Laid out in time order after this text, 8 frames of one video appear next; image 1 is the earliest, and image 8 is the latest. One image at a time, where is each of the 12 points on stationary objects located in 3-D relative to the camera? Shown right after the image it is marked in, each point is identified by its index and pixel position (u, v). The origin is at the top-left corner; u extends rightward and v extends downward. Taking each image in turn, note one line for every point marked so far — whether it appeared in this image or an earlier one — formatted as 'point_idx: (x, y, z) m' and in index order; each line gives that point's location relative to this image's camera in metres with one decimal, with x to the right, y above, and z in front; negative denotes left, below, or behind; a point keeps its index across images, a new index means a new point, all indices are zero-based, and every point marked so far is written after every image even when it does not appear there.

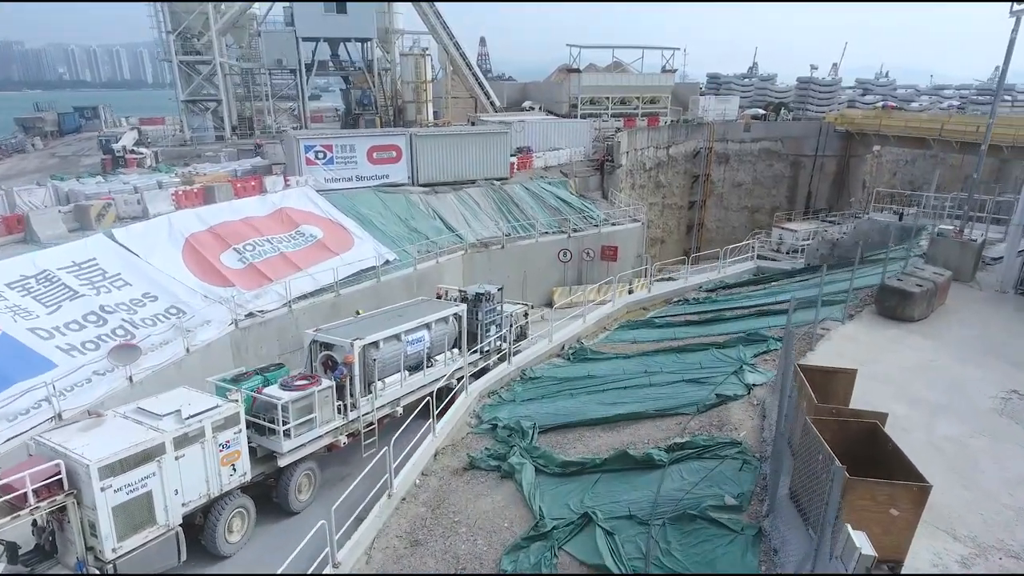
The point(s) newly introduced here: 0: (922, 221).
0: (+10.1, +1.5, +15.5) m
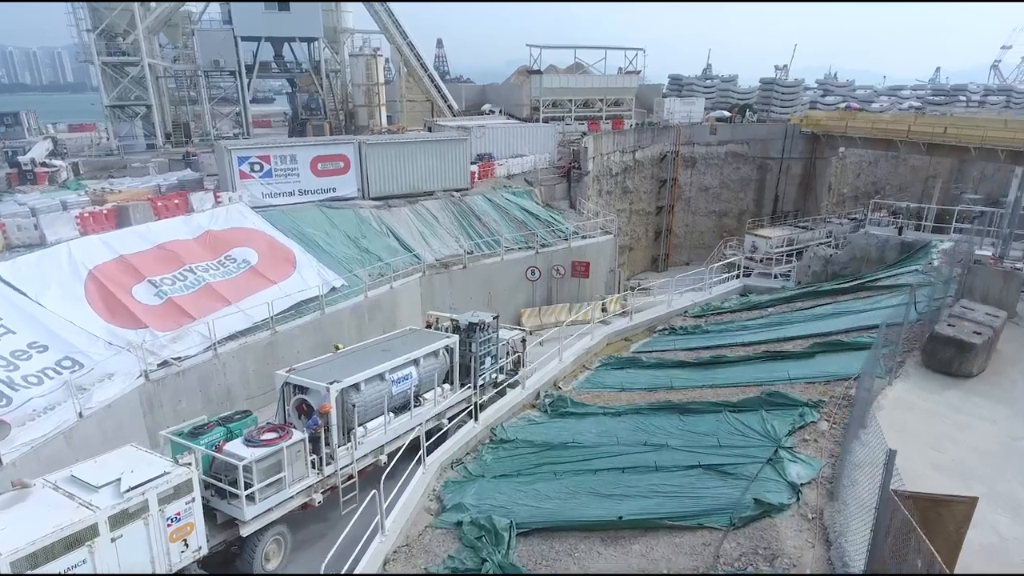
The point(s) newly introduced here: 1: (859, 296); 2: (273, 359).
0: (+9.3, +1.1, +14.2) m
1: (+6.3, -0.1, +11.6) m
2: (-5.1, -1.5, +13.6) m
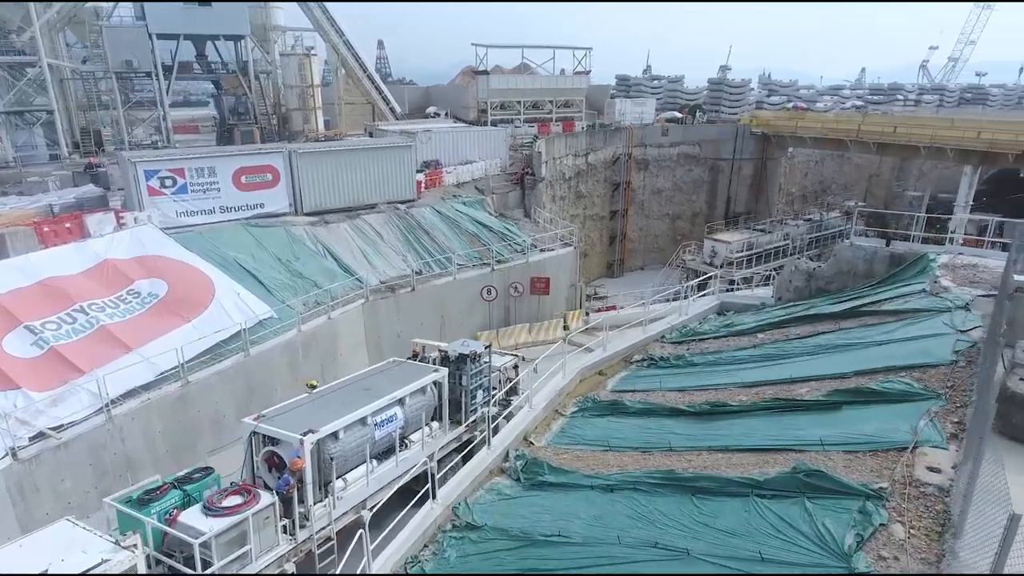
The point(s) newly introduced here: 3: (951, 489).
0: (+8.4, +0.8, +13.1) m
1: (+5.7, -0.5, +10.3) m
2: (-5.9, -2.3, +11.4) m
3: (+4.0, -1.8, +5.7) m
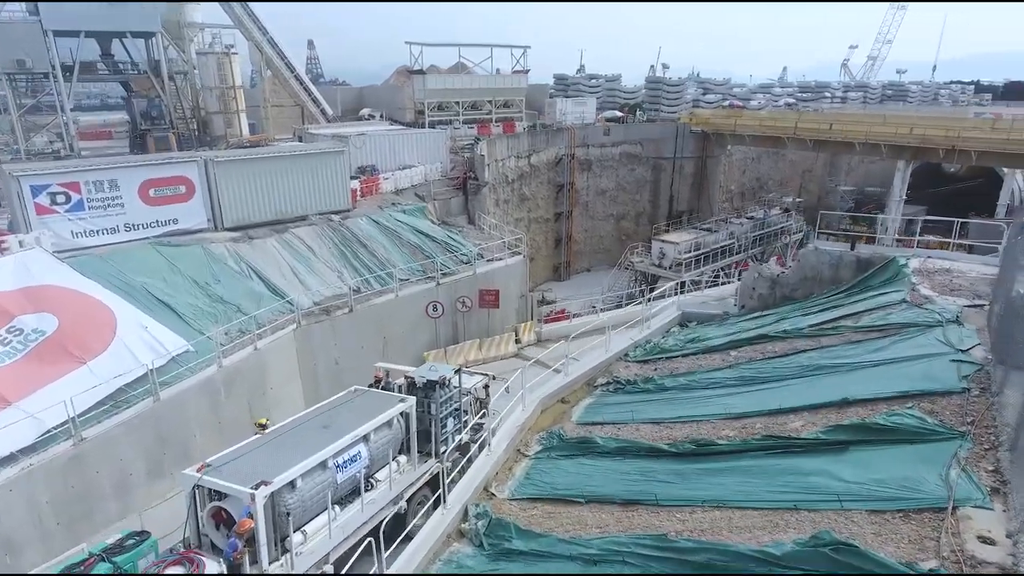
0: (+7.4, +0.7, +12.6) m
1: (+5.0, -0.7, +9.6) m
2: (-6.5, -2.9, +9.6) m
3: (+3.7, -2.1, +4.8) m
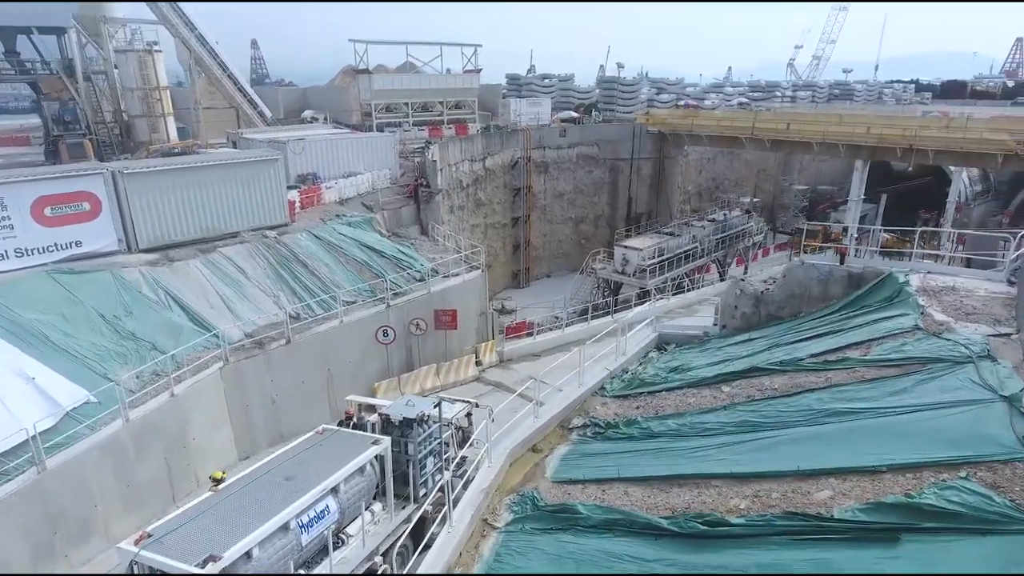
0: (+6.6, +0.4, +11.6) m
1: (+4.5, -1.1, +8.4) m
2: (-6.9, -3.5, +7.7) m
3: (+3.6, -2.4, +3.5) m
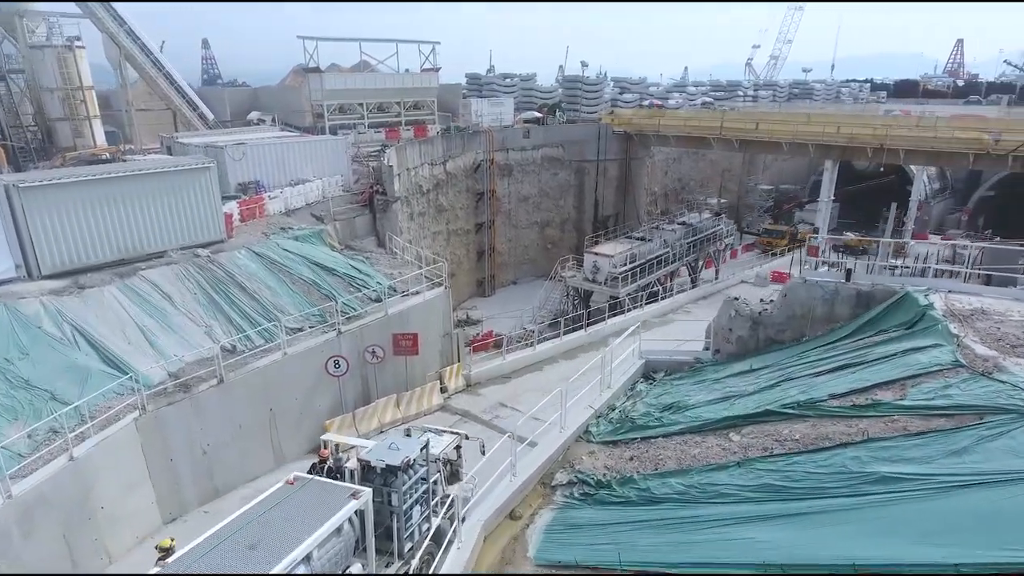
0: (+6.1, 0.0, +10.4) m
1: (+4.2, -1.4, +7.1) m
2: (-7.1, -4.1, +5.7) m
3: (+3.6, -2.8, +2.2) m
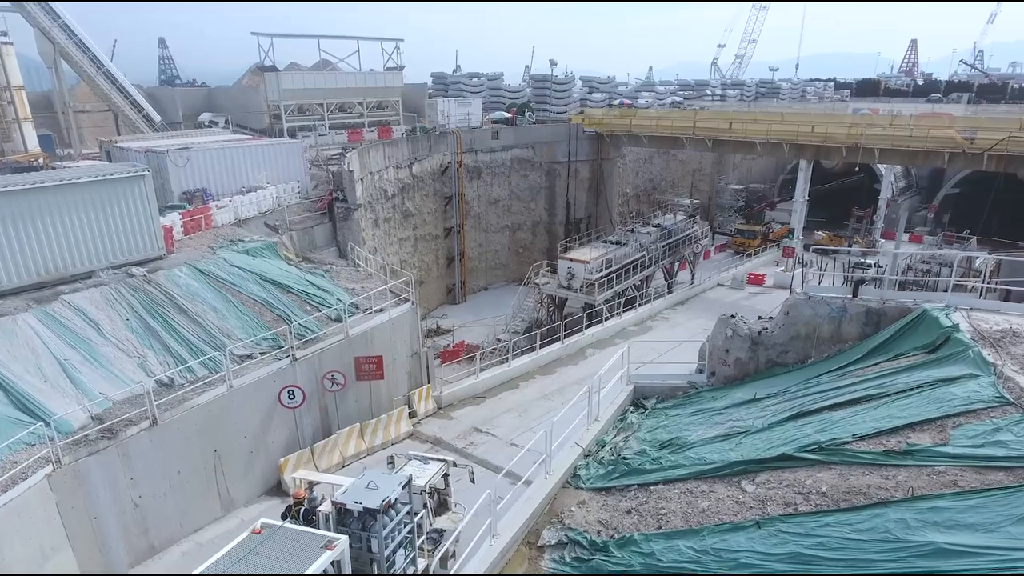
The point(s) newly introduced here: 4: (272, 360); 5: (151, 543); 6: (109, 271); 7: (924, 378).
0: (+5.8, -0.2, +9.5) m
1: (+4.0, -1.7, +6.1) m
2: (-7.2, -4.6, +4.2) m
3: (+3.7, -3.1, +1.2) m
4: (-4.6, -1.3, +12.2) m
5: (-5.7, -4.0, +10.0) m
6: (-8.0, +0.4, +12.8) m
7: (+4.9, -1.1, +7.5) m
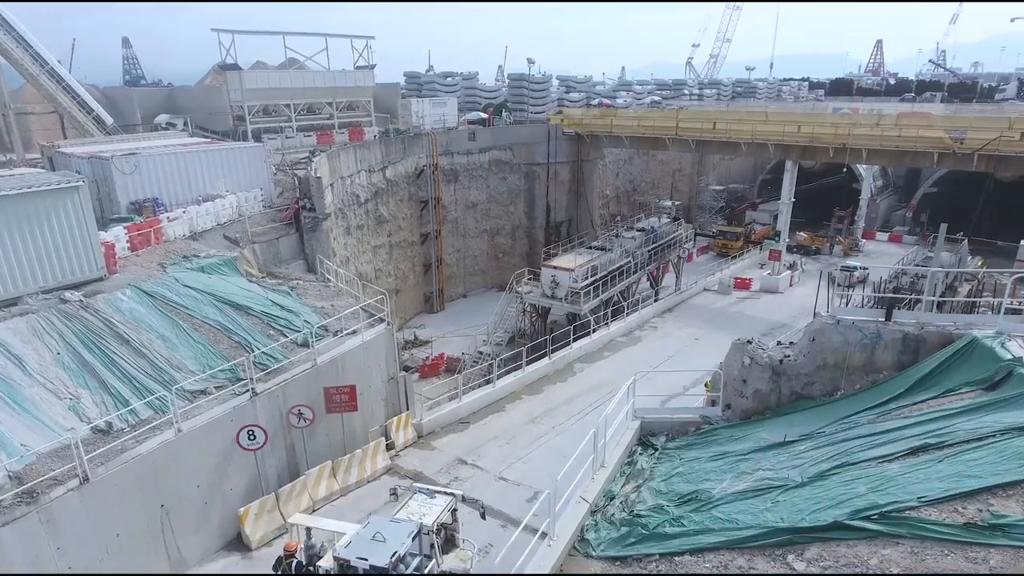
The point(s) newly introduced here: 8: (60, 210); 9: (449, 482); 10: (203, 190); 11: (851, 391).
0: (+5.7, -0.5, +8.4) m
1: (+4.1, -2.0, +5.0) m
2: (-7.0, -5.0, +2.6) m
3: (+3.9, -3.4, 0.0) m
4: (-4.8, -1.8, +10.7) m
5: (-5.7, -4.4, +8.5) m
6: (-8.3, -0.1, +11.2) m
7: (+4.8, -1.4, +6.4) m
8: (-7.9, +1.4, +11.2) m
9: (-1.2, -3.7, +12.1) m
10: (-8.1, +2.6, +16.9) m
11: (+4.6, -1.4, +8.5) m
